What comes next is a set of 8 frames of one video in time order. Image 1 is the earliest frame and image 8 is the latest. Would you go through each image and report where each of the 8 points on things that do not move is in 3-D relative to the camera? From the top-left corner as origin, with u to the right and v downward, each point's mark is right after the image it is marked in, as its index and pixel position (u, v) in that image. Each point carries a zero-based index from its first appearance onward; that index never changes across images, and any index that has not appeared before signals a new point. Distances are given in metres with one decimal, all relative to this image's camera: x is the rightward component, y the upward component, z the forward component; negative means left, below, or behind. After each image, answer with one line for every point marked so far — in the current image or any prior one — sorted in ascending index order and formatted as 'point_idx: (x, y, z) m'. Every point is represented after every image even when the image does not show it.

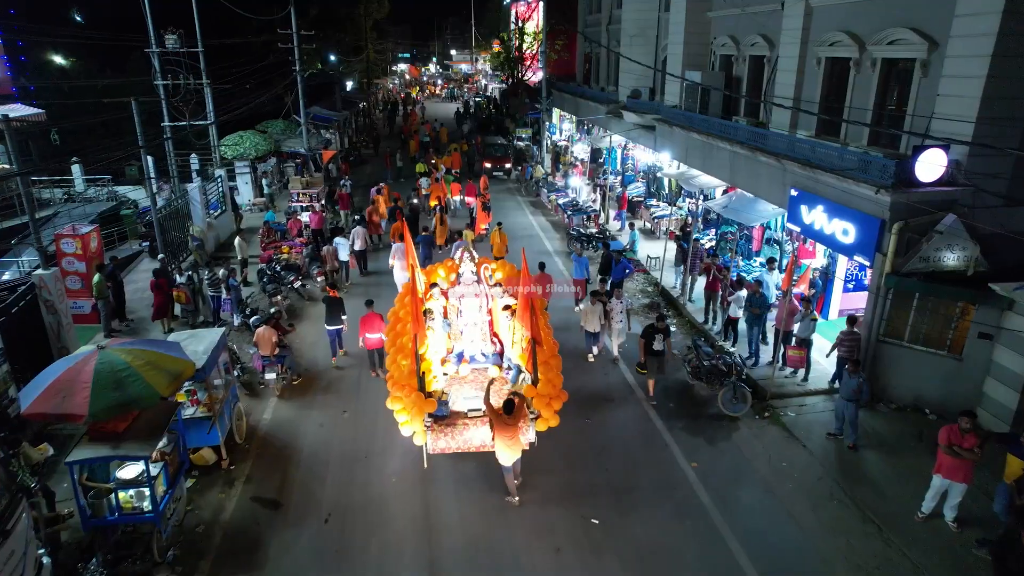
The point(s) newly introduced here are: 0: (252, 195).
0: (-7.8, +2.7, +20.2) m
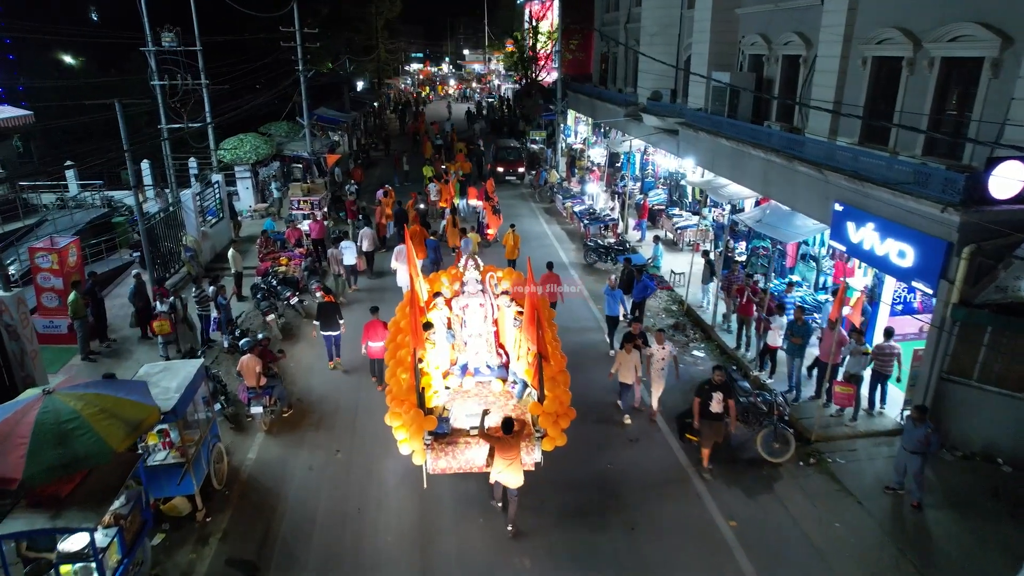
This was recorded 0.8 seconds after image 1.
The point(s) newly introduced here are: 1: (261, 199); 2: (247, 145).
0: (-7.4, +2.5, +19.4) m
1: (-7.3, +2.6, +19.6) m
2: (-7.2, +3.8, +18.3) m
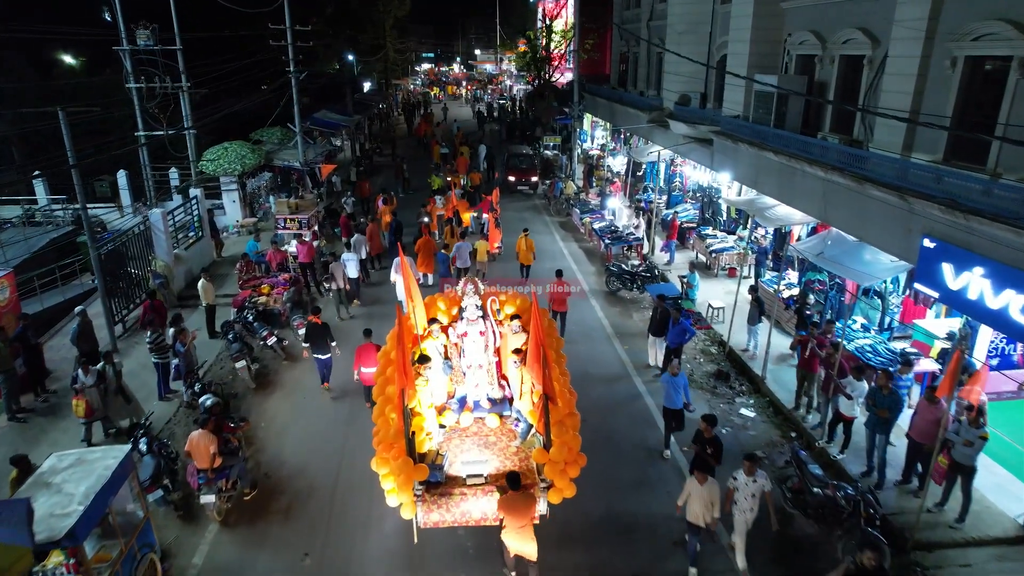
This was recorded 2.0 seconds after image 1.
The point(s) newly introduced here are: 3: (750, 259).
0: (-7.1, +1.9, +17.7) m
1: (-7.0, +2.0, +17.9) m
2: (-6.9, +3.3, +16.6) m
3: (+5.0, +0.6, +14.2) m
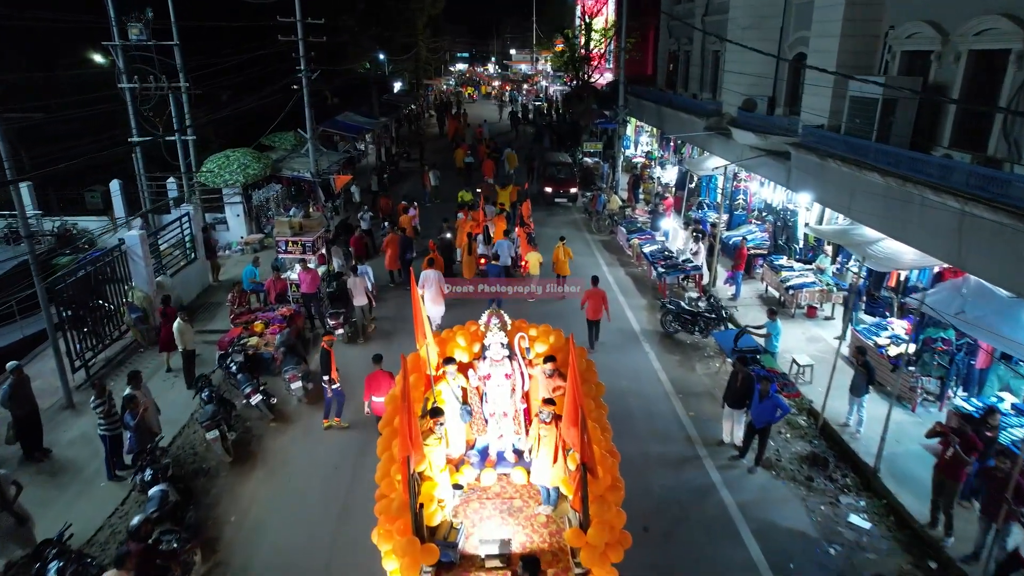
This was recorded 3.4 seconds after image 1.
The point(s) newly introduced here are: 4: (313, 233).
0: (-6.3, +1.3, +15.8) m
1: (-6.1, +1.4, +16.1) m
2: (-6.1, +2.7, +14.7) m
3: (+5.6, -0.2, +11.8) m
4: (-3.8, +1.0, +12.7) m
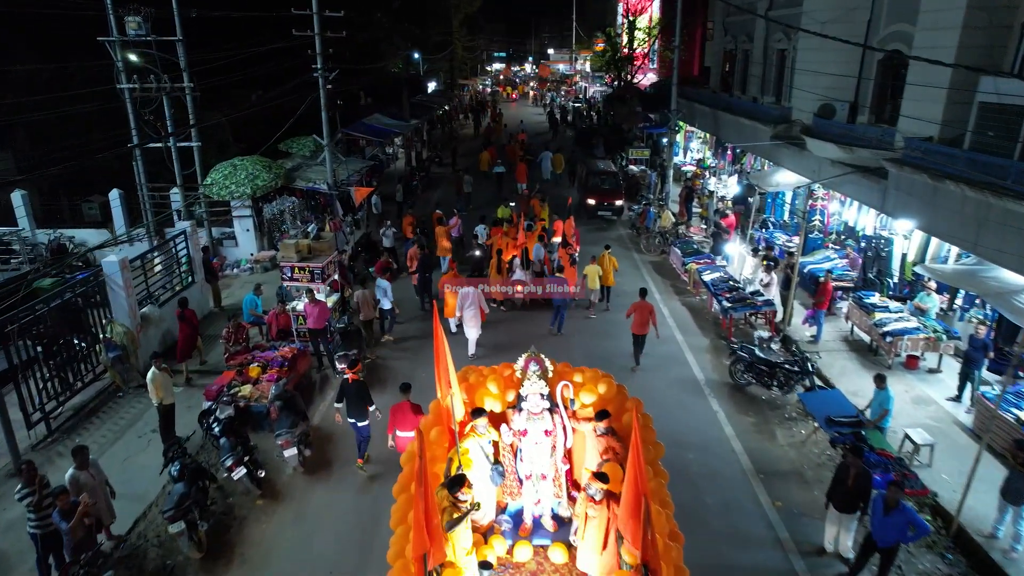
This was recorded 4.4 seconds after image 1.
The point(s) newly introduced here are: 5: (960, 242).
0: (-5.4, +0.8, +14.3) m
1: (-5.3, +1.0, +14.5) m
2: (-5.3, +2.2, +13.2) m
3: (+6.2, -0.9, +9.7) m
4: (-3.1, +0.5, +11.0) m
5: (+5.9, +0.6, +8.9) m
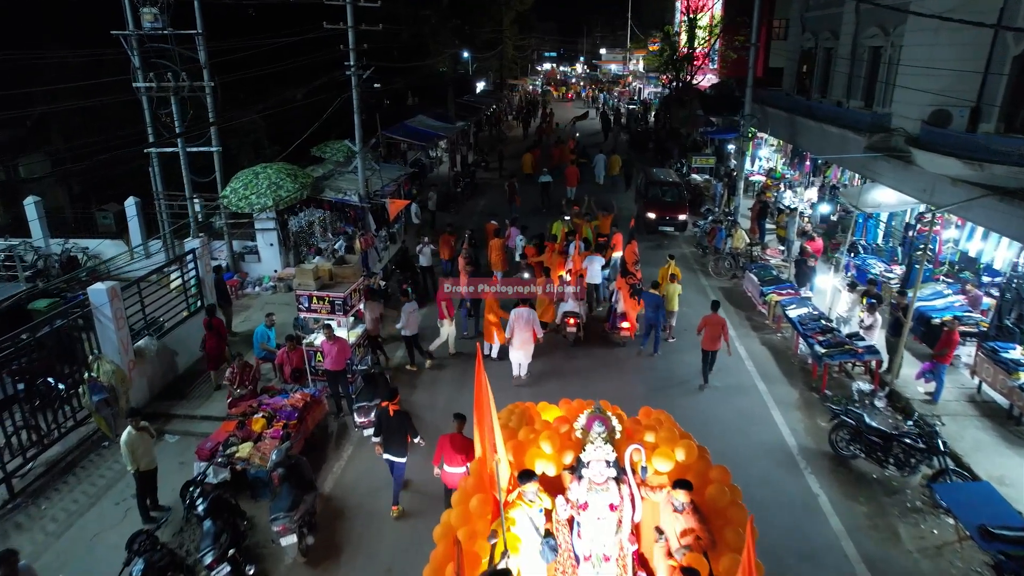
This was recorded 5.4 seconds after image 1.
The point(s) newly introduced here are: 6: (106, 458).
0: (-4.5, +0.4, +12.9) m
1: (-4.3, +0.6, +13.2) m
2: (-4.3, +1.8, +11.8) m
3: (+6.8, -1.5, +7.6) m
4: (-2.3, +0.1, +9.5) m
5: (+6.5, -0.1, +6.8) m
6: (-4.7, -2.0, +7.9) m
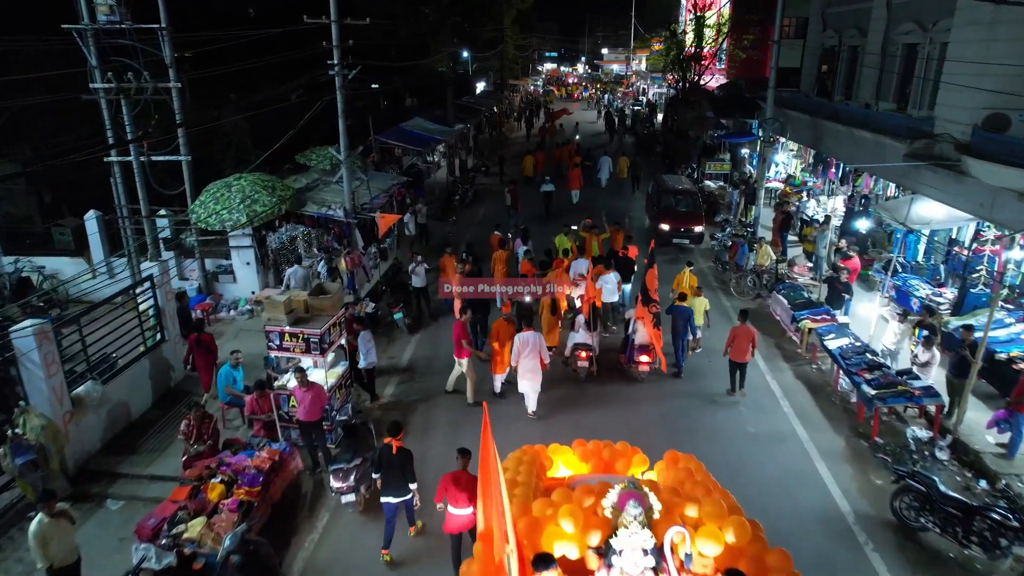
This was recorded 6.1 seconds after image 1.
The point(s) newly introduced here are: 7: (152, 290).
0: (-4.4, 0.0, +11.6) m
1: (-4.2, +0.2, +11.9) m
2: (-4.3, +1.4, +10.5) m
3: (+6.9, -1.9, +6.3) m
4: (-2.3, -0.3, +8.2) m
5: (+6.6, -0.5, +5.5) m
6: (-4.7, -2.4, +6.6) m
7: (-4.7, 0.0, +8.9) m
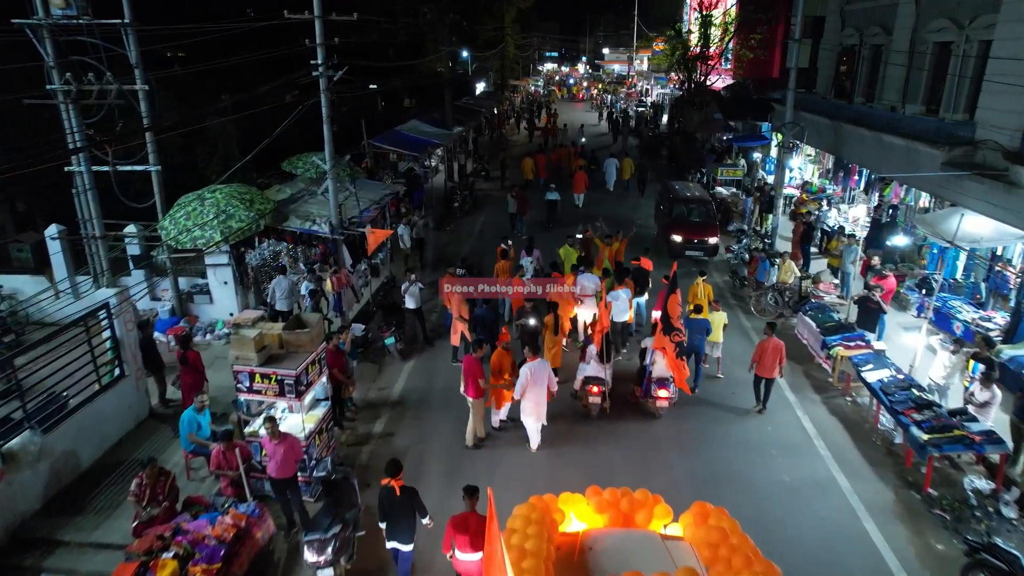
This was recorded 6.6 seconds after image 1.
0: (-4.4, -0.3, +10.6) m
1: (-4.2, -0.2, +10.8) m
2: (-4.2, +1.1, +9.5) m
3: (+6.9, -2.3, +5.2) m
4: (-2.2, -0.7, +7.2) m
5: (+6.6, -0.8, +4.4) m
6: (-4.6, -2.7, +5.5) m
7: (-4.7, -0.4, +7.9) m
